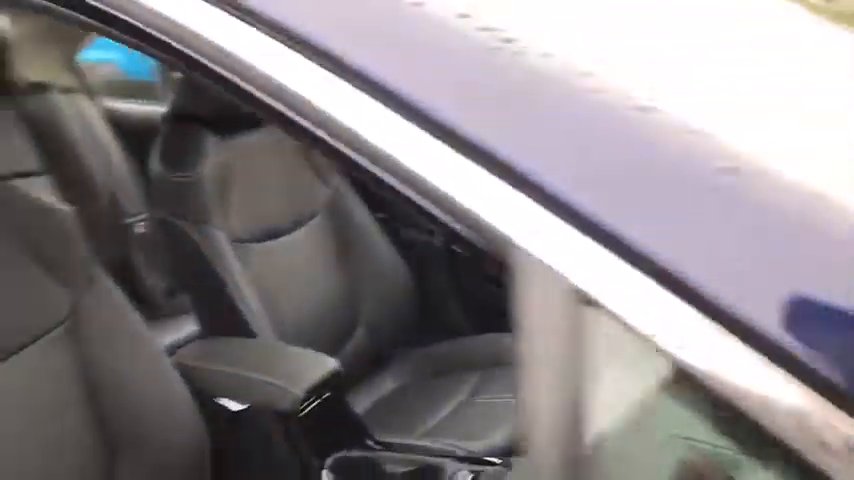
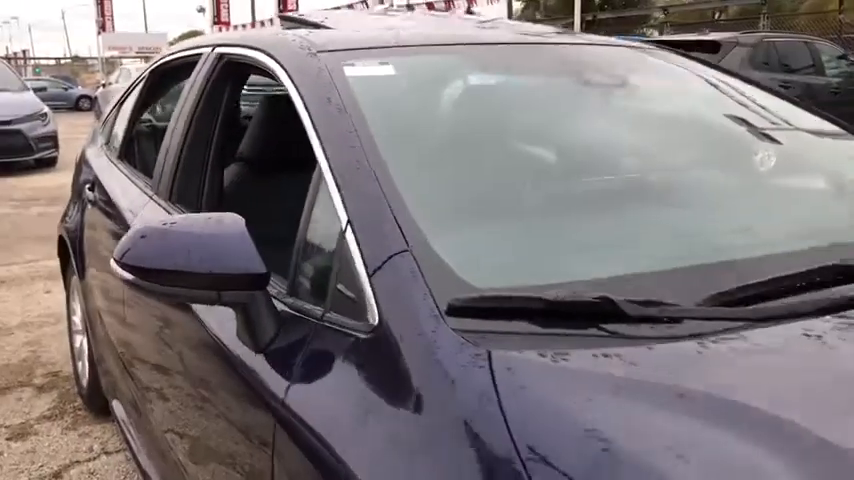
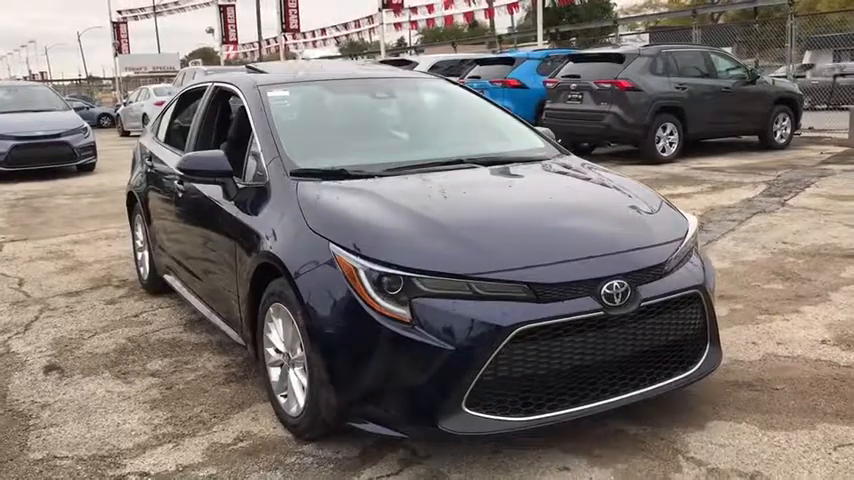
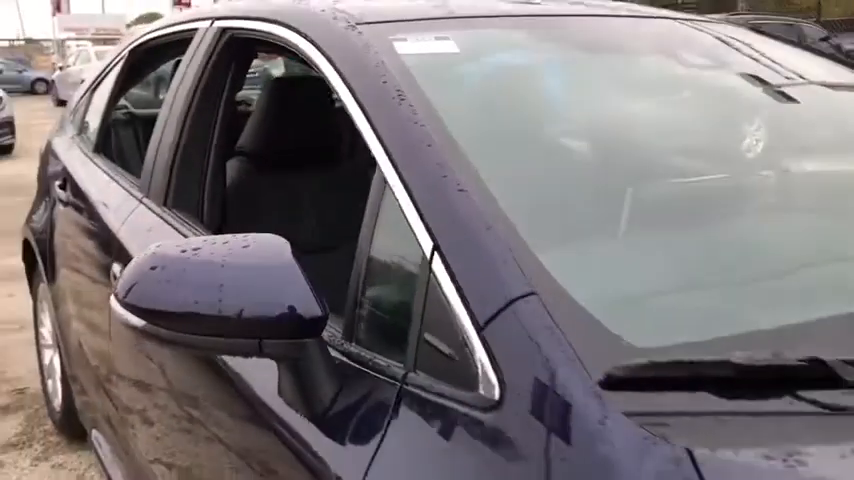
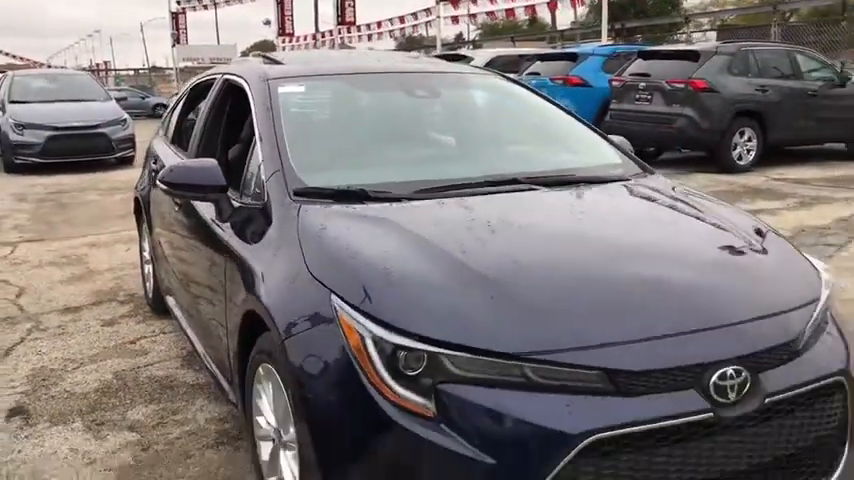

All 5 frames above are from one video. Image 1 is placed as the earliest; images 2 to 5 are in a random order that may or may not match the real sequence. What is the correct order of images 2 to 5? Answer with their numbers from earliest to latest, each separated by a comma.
4, 2, 5, 3
